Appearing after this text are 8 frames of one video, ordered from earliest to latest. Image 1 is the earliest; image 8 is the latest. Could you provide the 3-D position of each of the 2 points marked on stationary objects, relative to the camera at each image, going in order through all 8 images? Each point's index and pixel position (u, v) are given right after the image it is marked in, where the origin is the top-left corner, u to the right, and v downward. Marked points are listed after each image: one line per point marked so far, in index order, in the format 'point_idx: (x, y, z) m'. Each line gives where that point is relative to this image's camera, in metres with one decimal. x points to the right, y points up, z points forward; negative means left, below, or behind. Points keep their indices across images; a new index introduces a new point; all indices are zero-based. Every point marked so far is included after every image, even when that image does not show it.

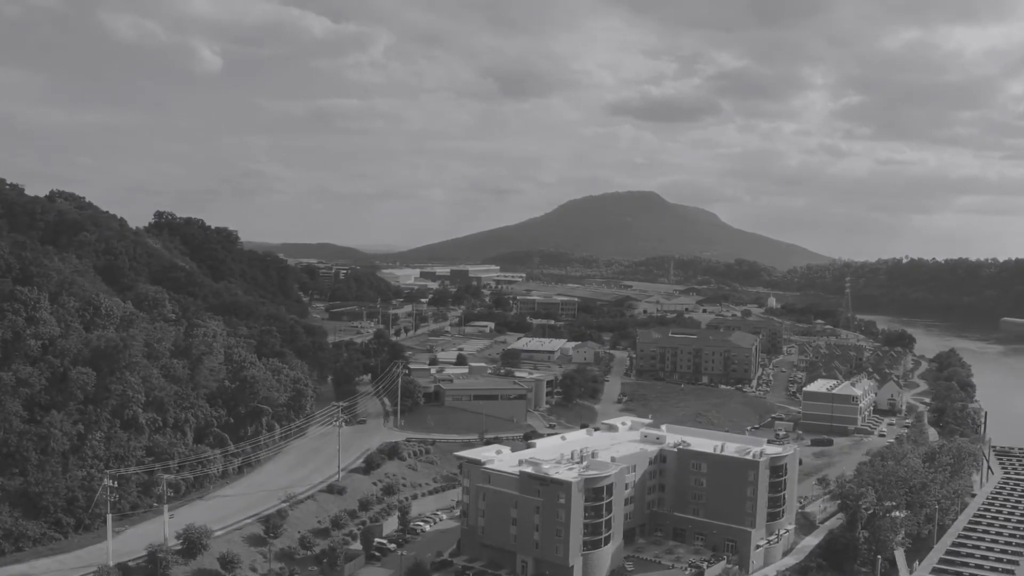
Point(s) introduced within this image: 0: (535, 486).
0: (+0.5, -4.7, +20.1) m
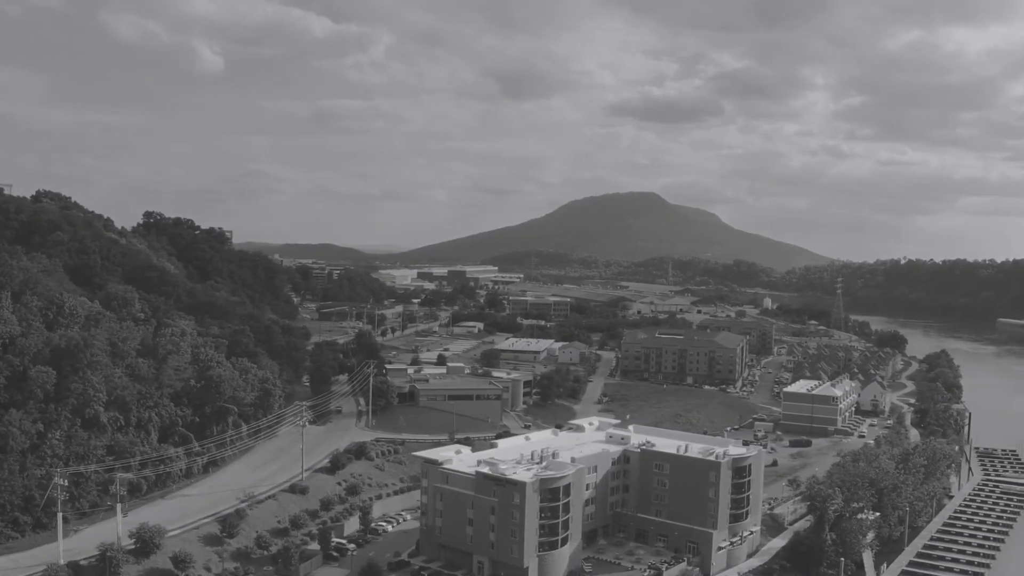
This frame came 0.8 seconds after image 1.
0: (-0.5, -4.7, +20.0) m
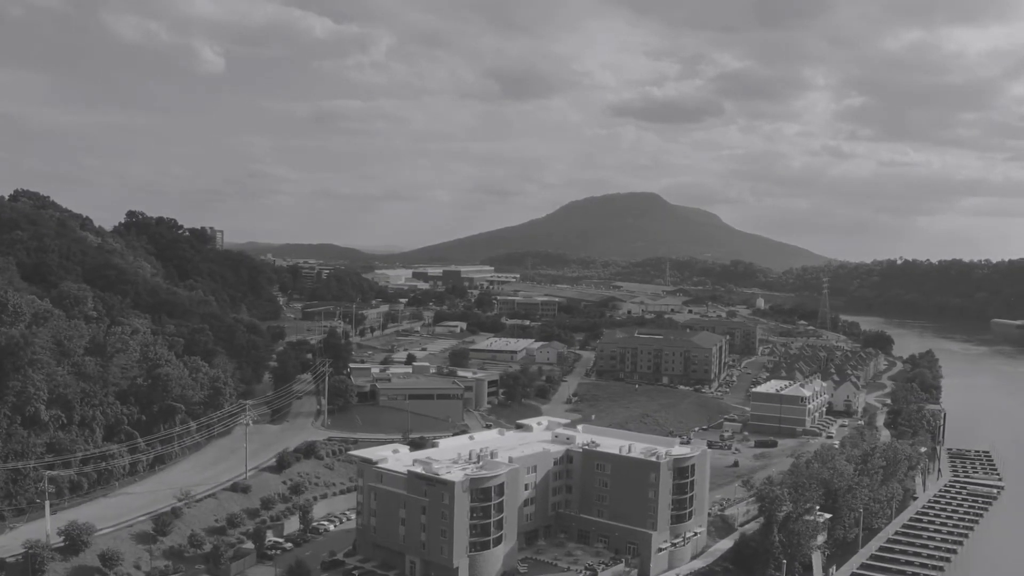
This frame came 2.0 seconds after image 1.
0: (-2.2, -4.6, +19.8) m
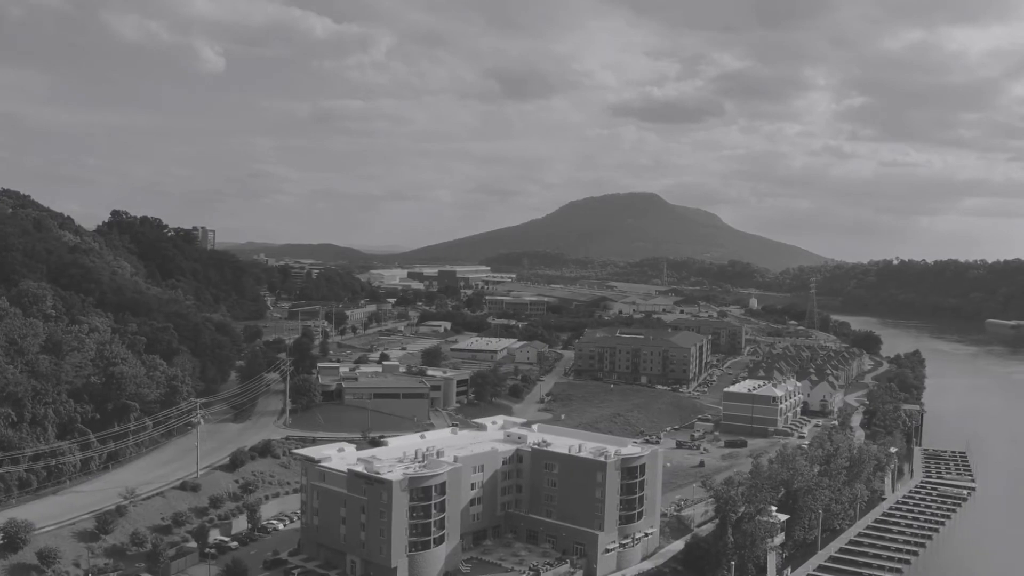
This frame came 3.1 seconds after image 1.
0: (-3.5, -4.6, +19.7) m
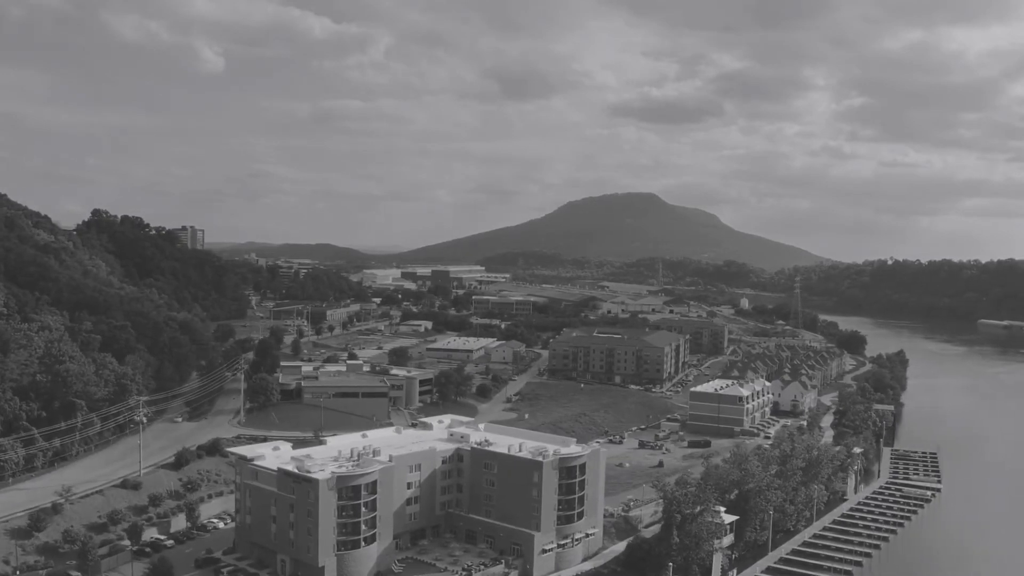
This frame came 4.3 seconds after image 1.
0: (-5.2, -4.5, +19.6) m
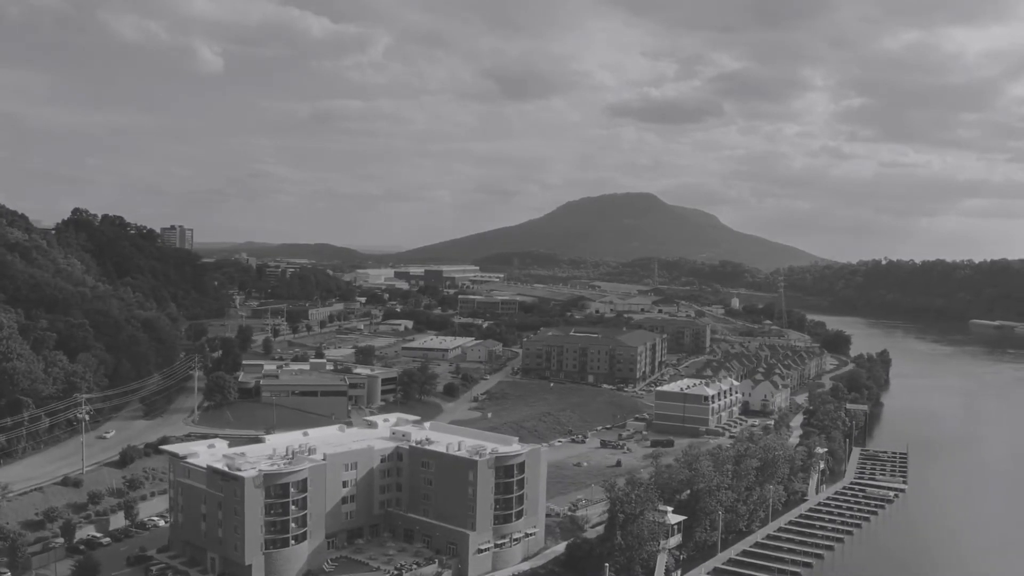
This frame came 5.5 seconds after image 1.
0: (-6.8, -4.5, +19.5) m
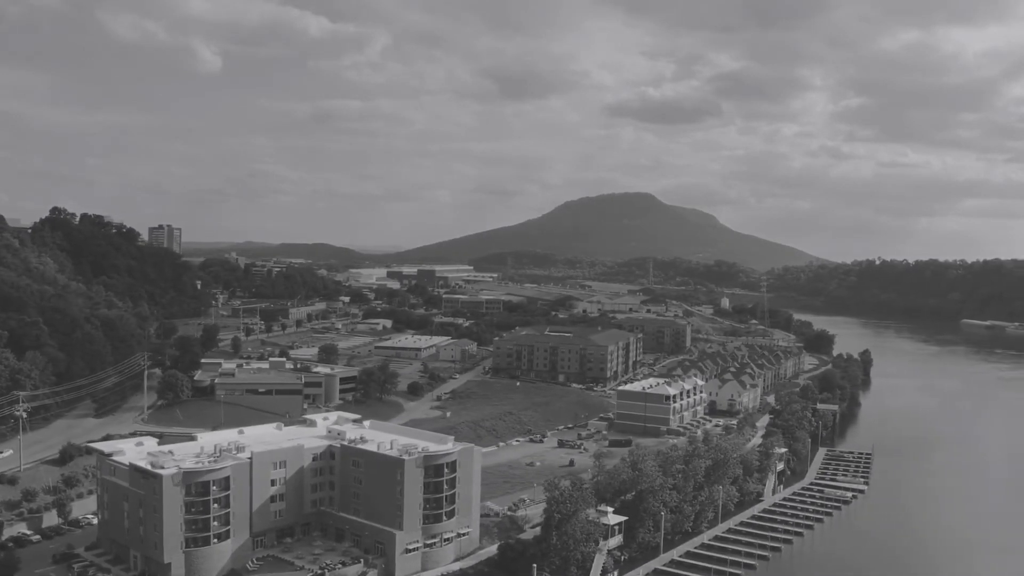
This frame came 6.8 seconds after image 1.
0: (-8.6, -4.4, +19.4) m
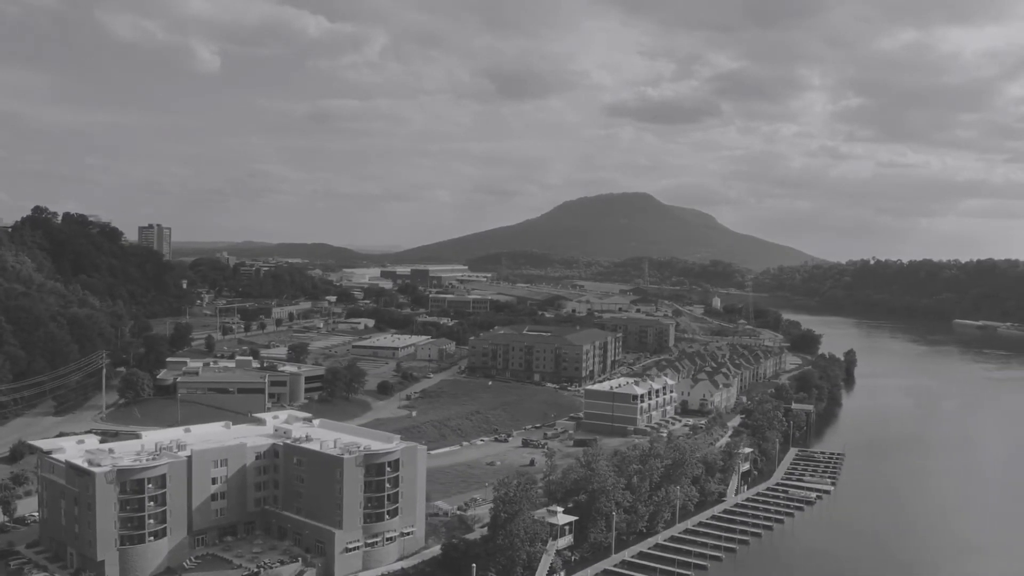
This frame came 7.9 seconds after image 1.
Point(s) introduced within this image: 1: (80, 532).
0: (-10.1, -4.4, +19.4) m
1: (-9.9, -5.6, +19.3) m
